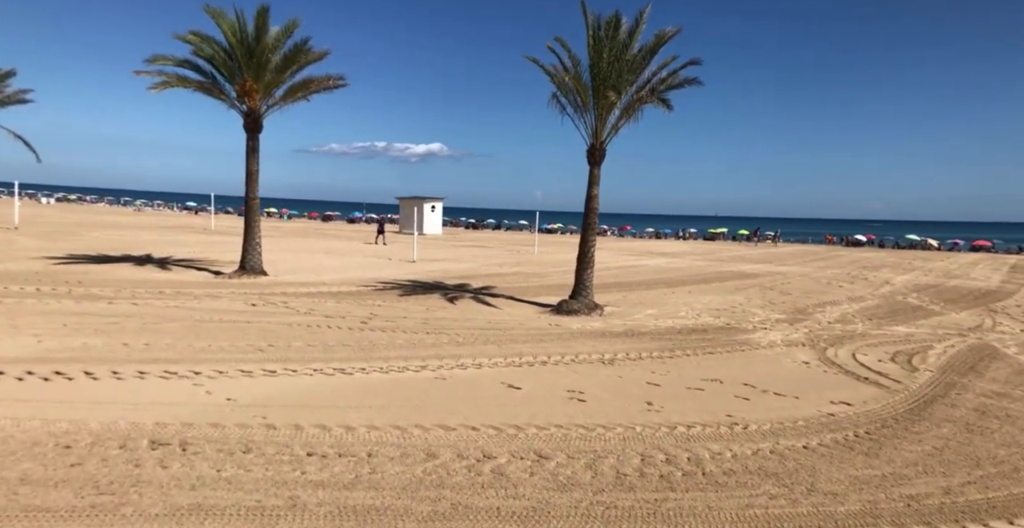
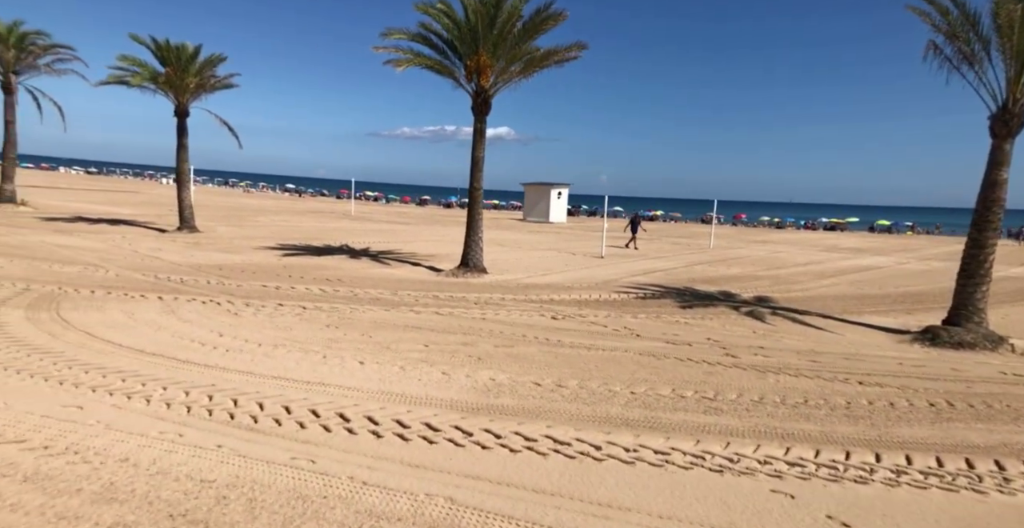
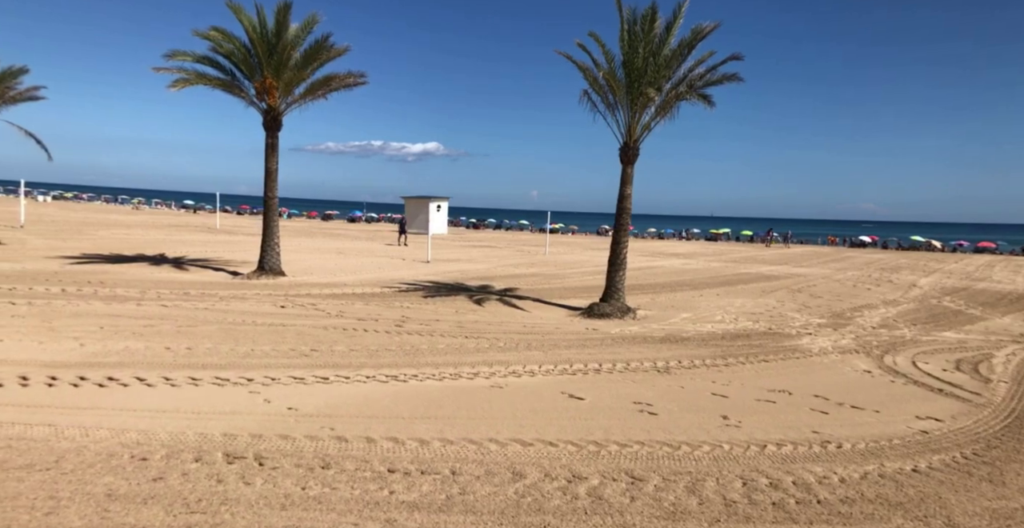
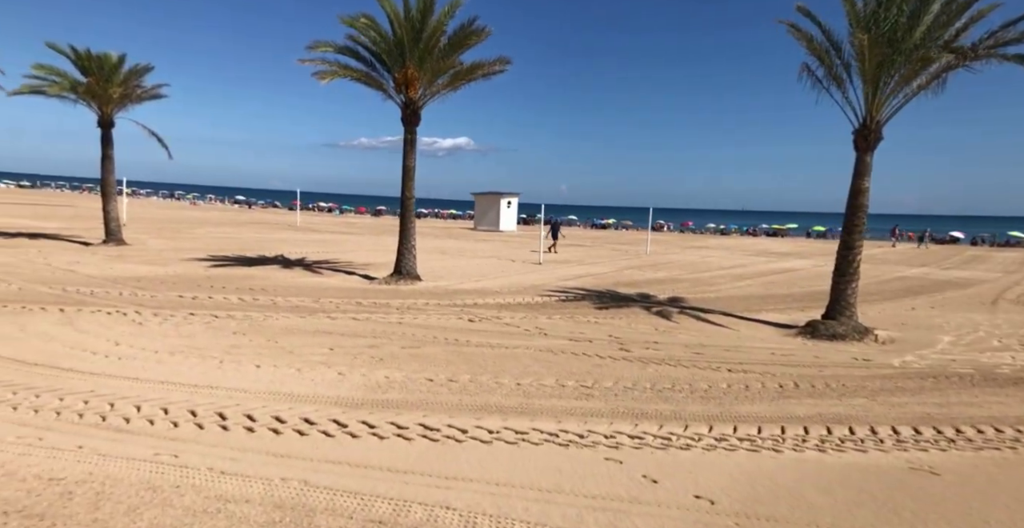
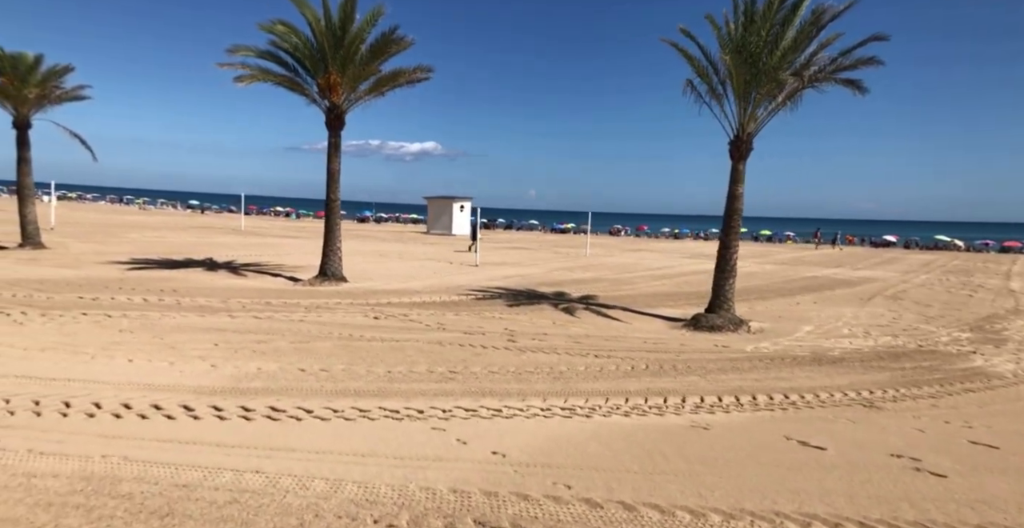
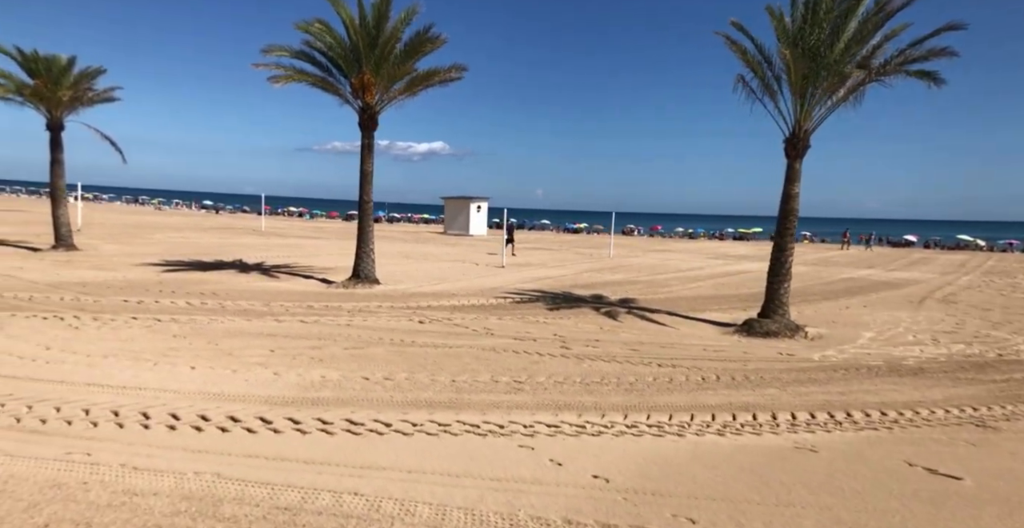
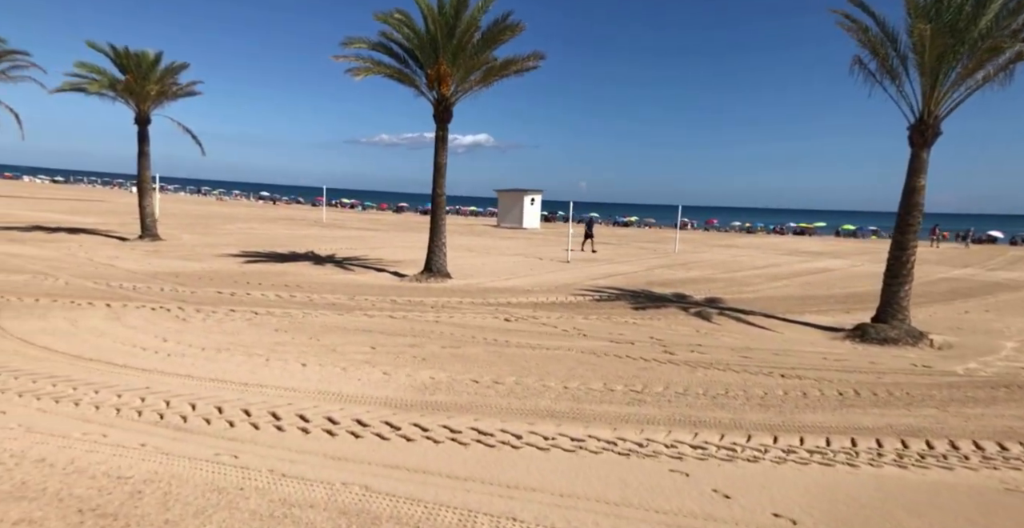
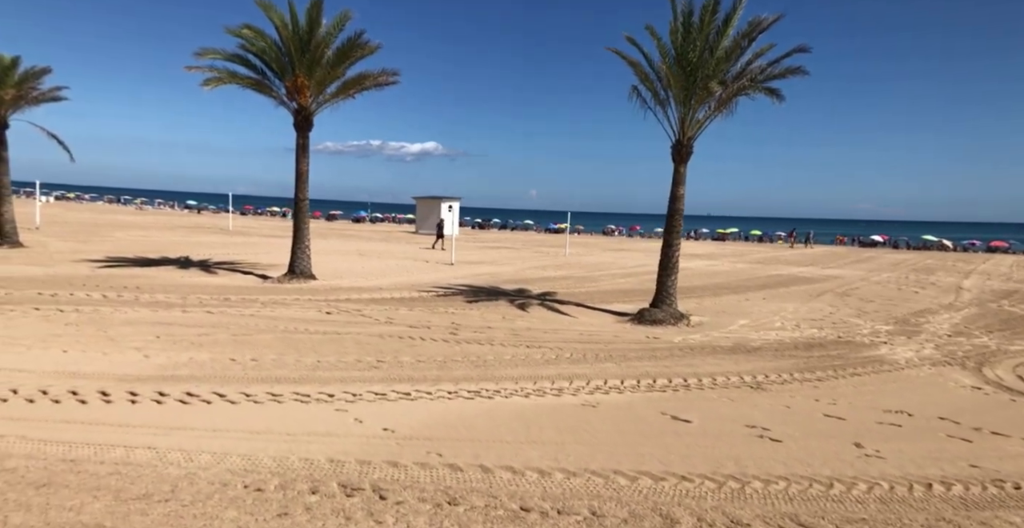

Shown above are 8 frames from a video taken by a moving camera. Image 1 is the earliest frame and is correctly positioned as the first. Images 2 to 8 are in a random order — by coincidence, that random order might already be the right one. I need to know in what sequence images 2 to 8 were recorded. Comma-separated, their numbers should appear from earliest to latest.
3, 8, 5, 6, 4, 7, 2
